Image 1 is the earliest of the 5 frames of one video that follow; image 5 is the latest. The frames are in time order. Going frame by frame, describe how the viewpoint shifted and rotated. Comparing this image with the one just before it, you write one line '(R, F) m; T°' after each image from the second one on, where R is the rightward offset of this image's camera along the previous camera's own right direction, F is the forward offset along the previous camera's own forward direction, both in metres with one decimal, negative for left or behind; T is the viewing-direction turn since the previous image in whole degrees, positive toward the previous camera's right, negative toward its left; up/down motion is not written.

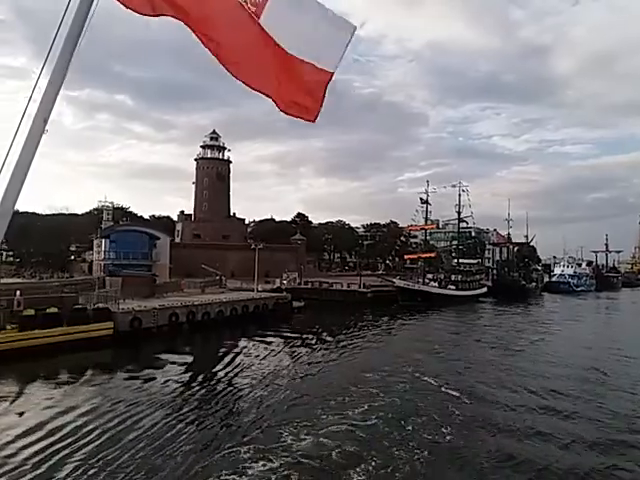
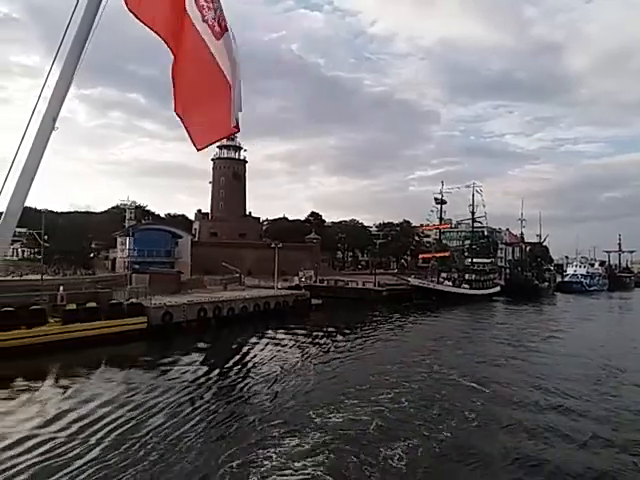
(-0.4, -0.8) m; -1°
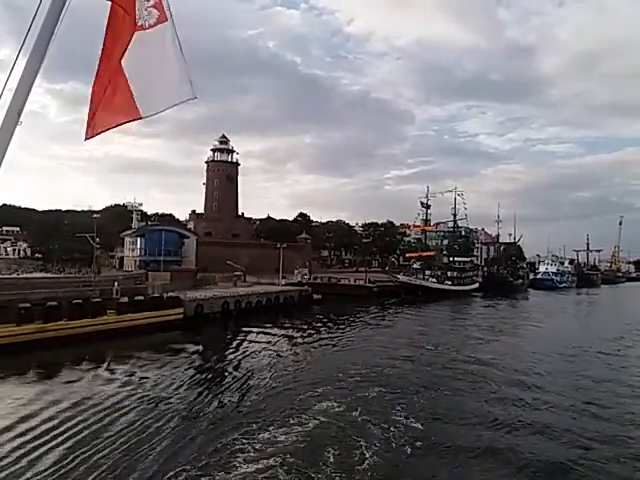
(-1.4, -2.8) m; +3°
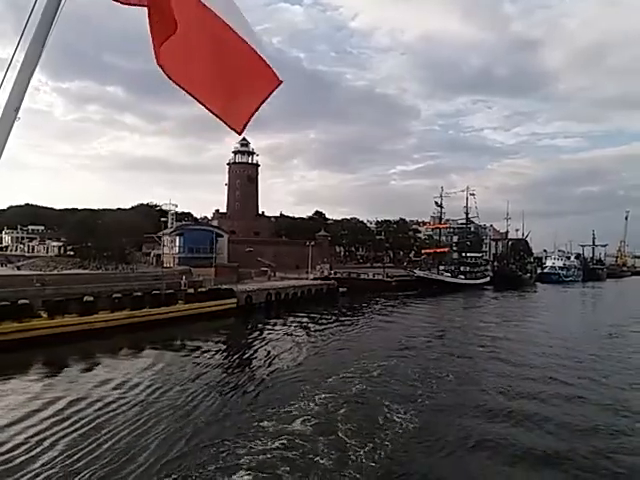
(-1.2, -2.8) m; -1°
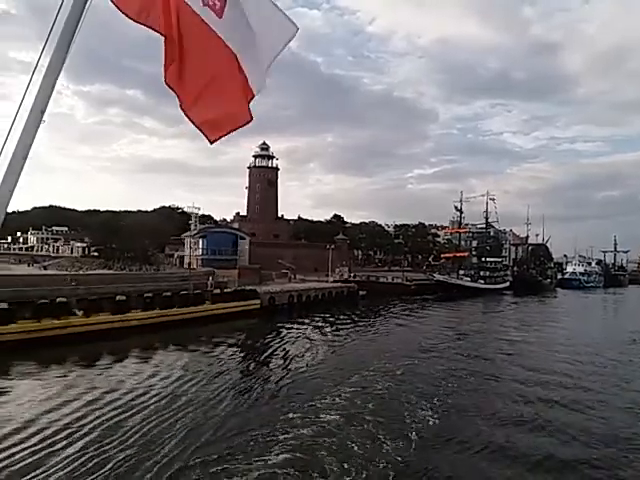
(-0.3, -0.4) m; -2°
